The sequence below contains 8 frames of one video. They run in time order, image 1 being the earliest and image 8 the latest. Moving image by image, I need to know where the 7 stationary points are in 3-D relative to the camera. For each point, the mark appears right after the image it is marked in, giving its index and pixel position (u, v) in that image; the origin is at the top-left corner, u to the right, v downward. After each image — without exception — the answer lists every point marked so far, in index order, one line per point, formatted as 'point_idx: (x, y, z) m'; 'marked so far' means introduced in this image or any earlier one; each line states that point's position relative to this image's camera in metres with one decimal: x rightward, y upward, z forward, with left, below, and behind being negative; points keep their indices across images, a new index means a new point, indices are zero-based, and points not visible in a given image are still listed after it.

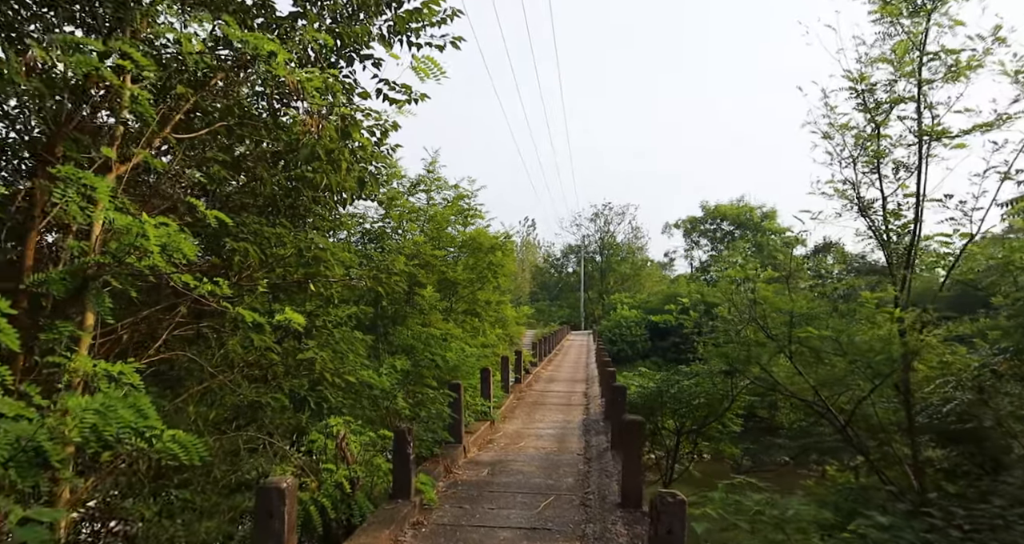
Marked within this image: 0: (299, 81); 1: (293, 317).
0: (-1.4, +1.3, +4.4) m
1: (-1.1, -0.2, +3.4) m
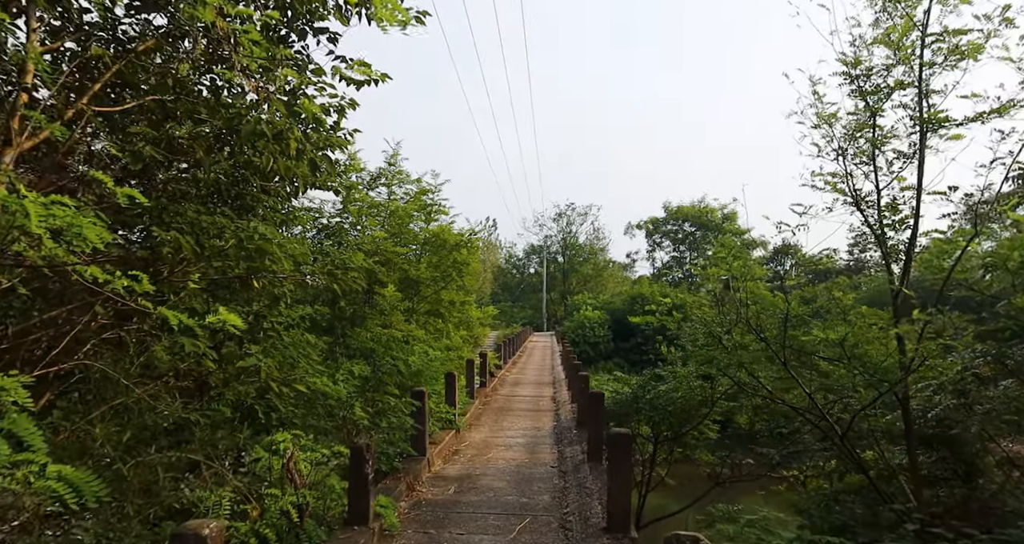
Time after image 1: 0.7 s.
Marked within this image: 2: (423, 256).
0: (-1.6, +1.3, +3.9) m
1: (-1.2, -0.2, +2.9) m
2: (-1.2, +0.2, +9.6) m
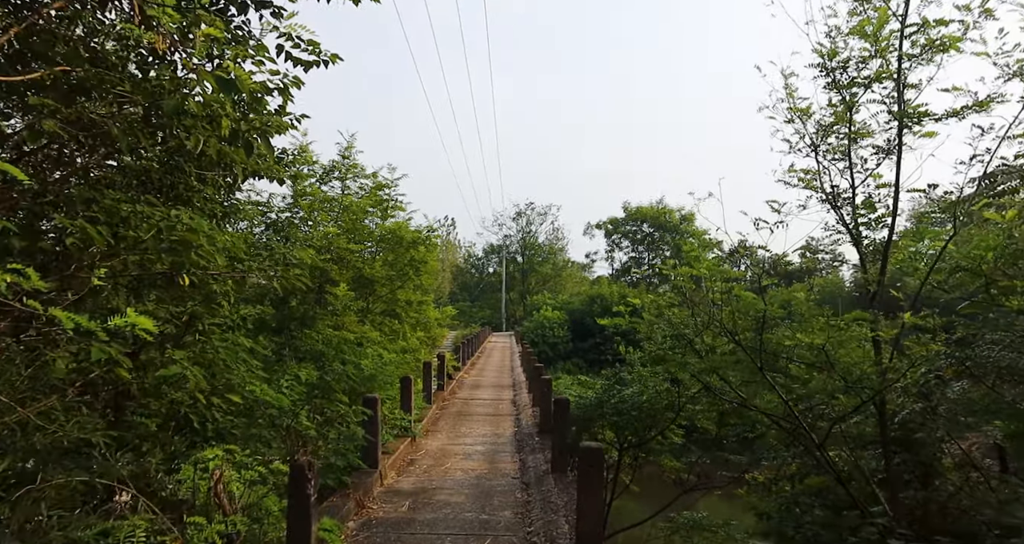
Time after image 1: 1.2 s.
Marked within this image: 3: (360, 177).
0: (-1.8, +1.3, +3.4) m
1: (-1.4, -0.2, +2.5) m
2: (-1.8, +0.3, +9.1) m
3: (-2.1, +1.3, +9.3) m
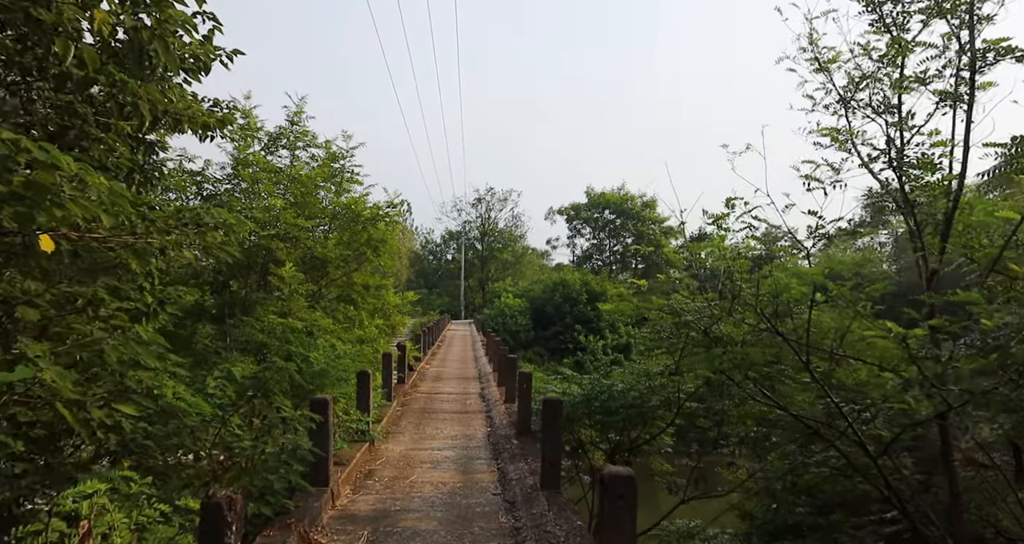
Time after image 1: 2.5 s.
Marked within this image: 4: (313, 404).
0: (-1.7, +1.4, +2.5) m
1: (-1.3, -0.1, +1.5) m
2: (-2.2, +0.5, +8.1) m
3: (-2.5, +1.6, +8.3) m
4: (-1.3, -0.8, +4.3) m
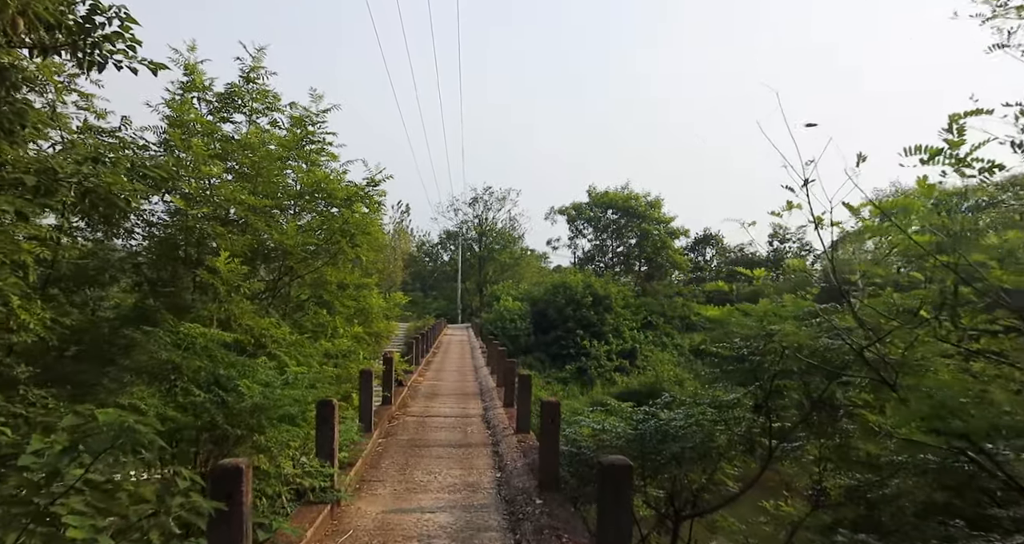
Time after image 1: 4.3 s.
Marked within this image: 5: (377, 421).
0: (-1.6, +1.5, +0.8) m
1: (-1.2, 0.0, -0.1) m
2: (-2.1, +0.5, +6.5) m
3: (-2.4, +1.6, +6.6) m
4: (-1.1, -0.8, +2.6) m
5: (-1.3, -1.5, +6.5) m
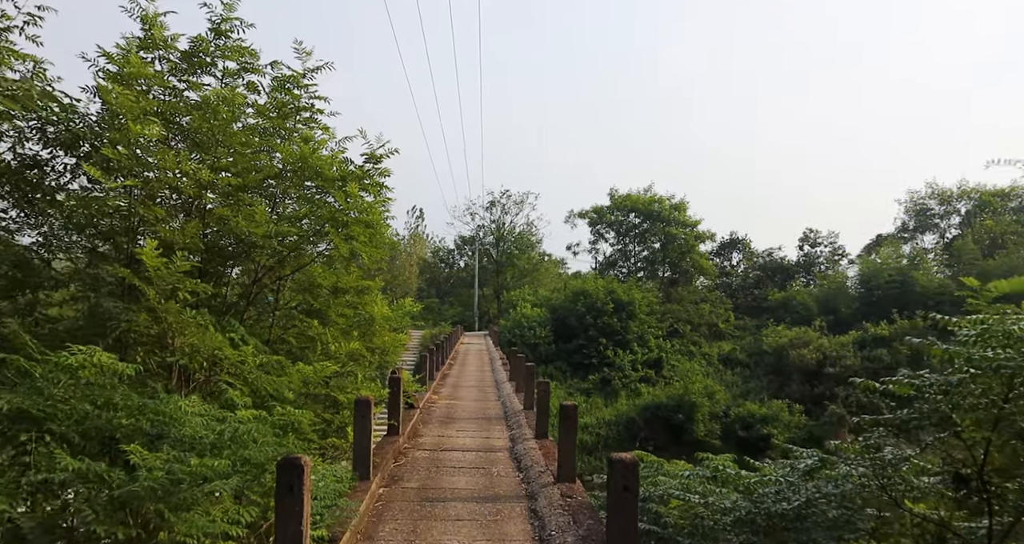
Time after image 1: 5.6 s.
0: (-1.5, +1.6, -0.5) m
1: (-1.0, +0.1, -1.5) m
2: (-1.8, +0.5, +5.2) m
3: (-2.1, +1.6, +5.3) m
4: (-0.9, -0.7, +1.3) m
5: (-1.0, -1.5, +5.2) m
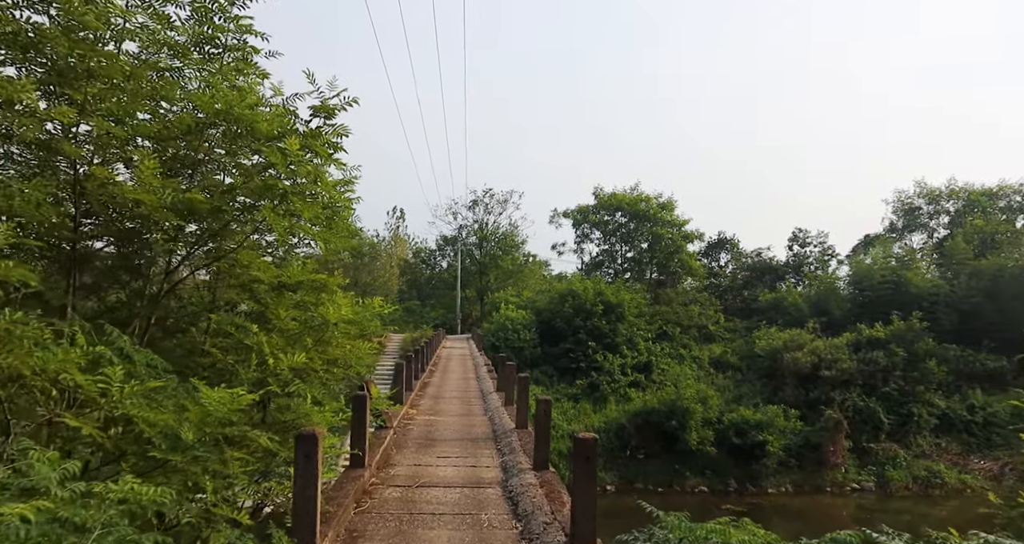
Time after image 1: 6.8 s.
0: (-1.3, +1.6, -1.7) m
1: (-0.9, +0.2, -2.7) m
2: (-1.8, +0.6, +3.9) m
3: (-2.1, +1.7, +4.1) m
4: (-0.9, -0.7, +0.1) m
5: (-1.0, -1.4, +3.9) m
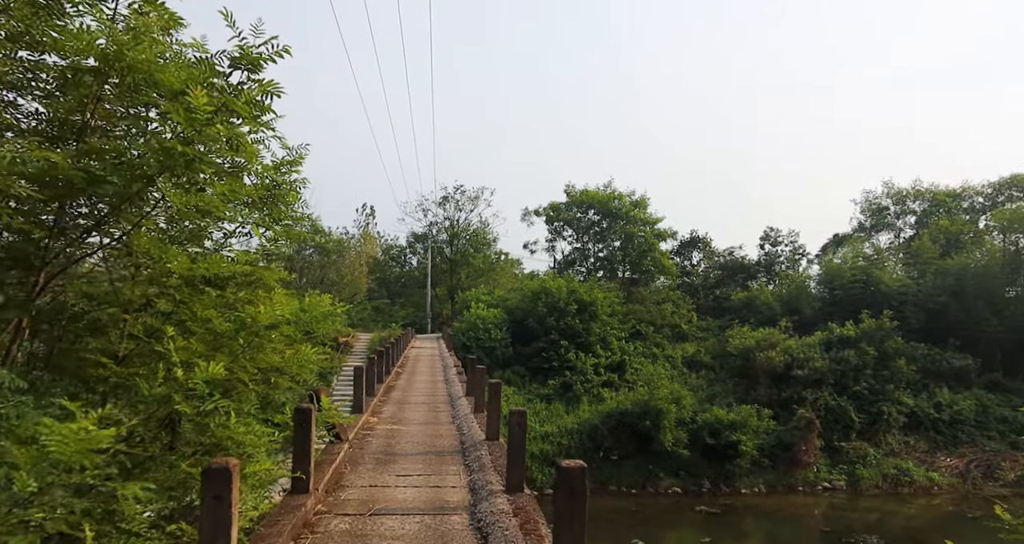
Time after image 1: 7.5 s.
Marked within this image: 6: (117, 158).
0: (-1.2, +1.7, -2.5) m
1: (-0.8, +0.2, -3.4) m
2: (-1.9, +0.6, +3.2) m
3: (-2.2, +1.7, +3.3) m
4: (-0.8, -0.6, -0.7) m
5: (-1.2, -1.4, +3.2) m
6: (-1.8, +0.5, +3.1) m
